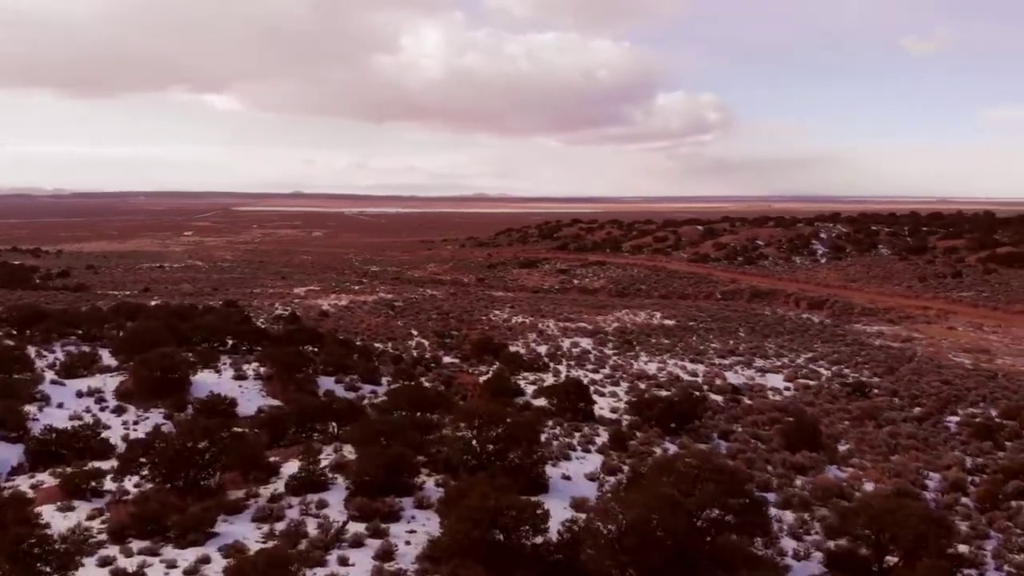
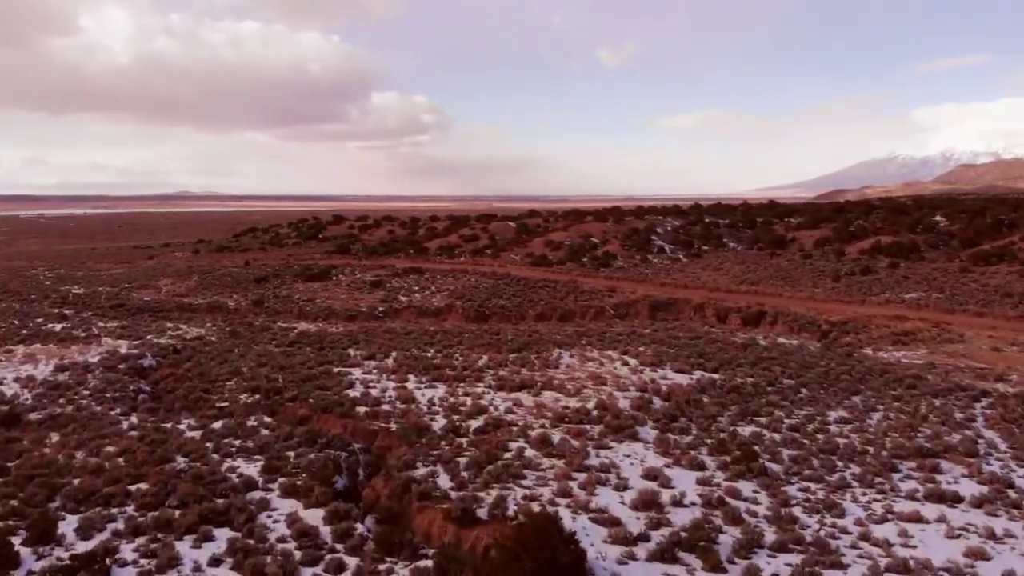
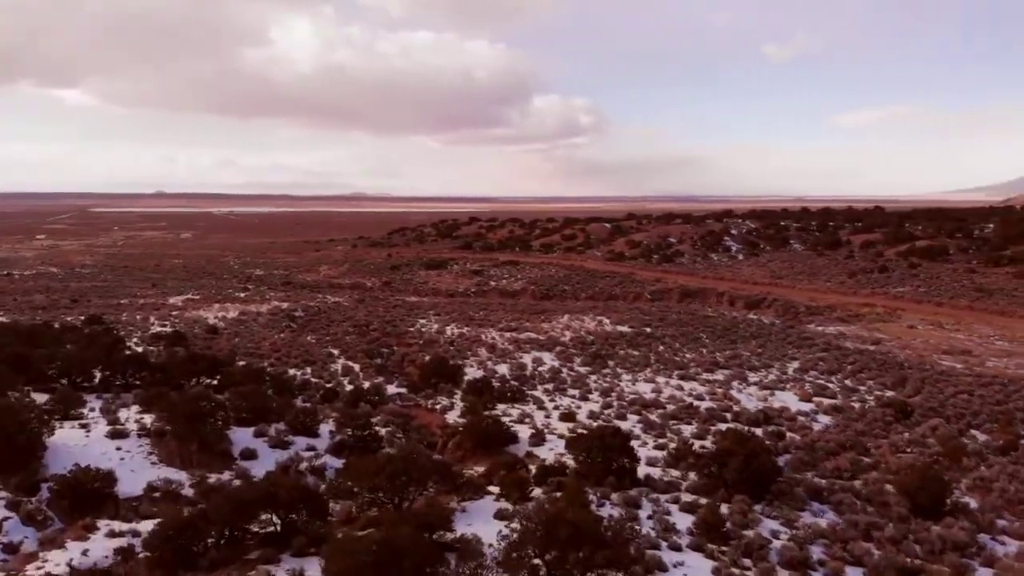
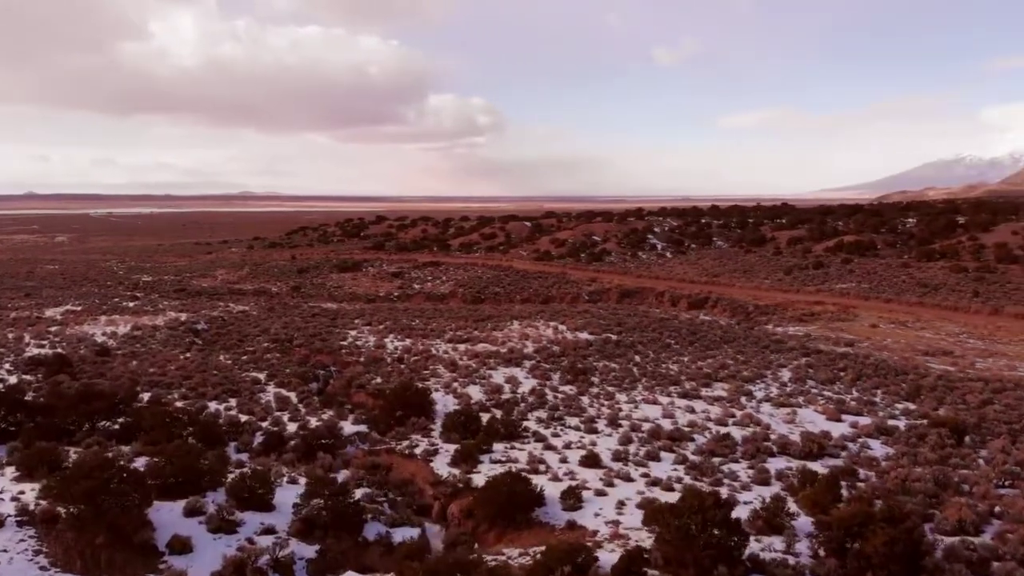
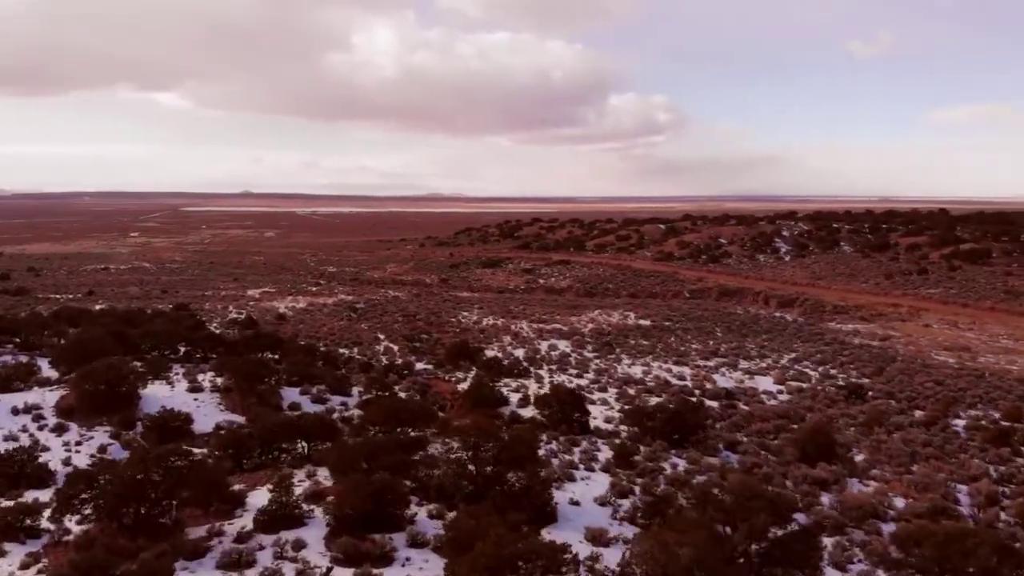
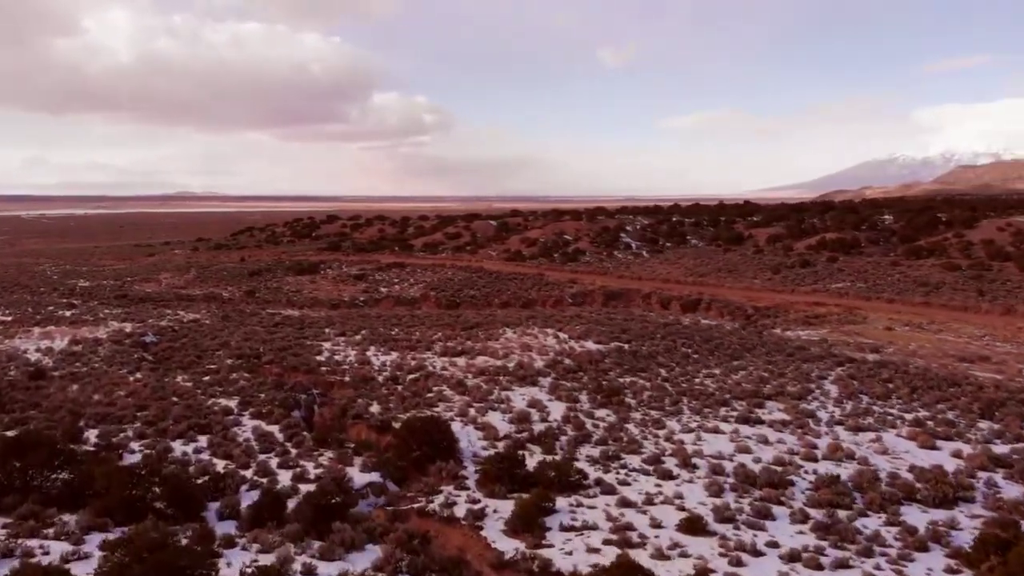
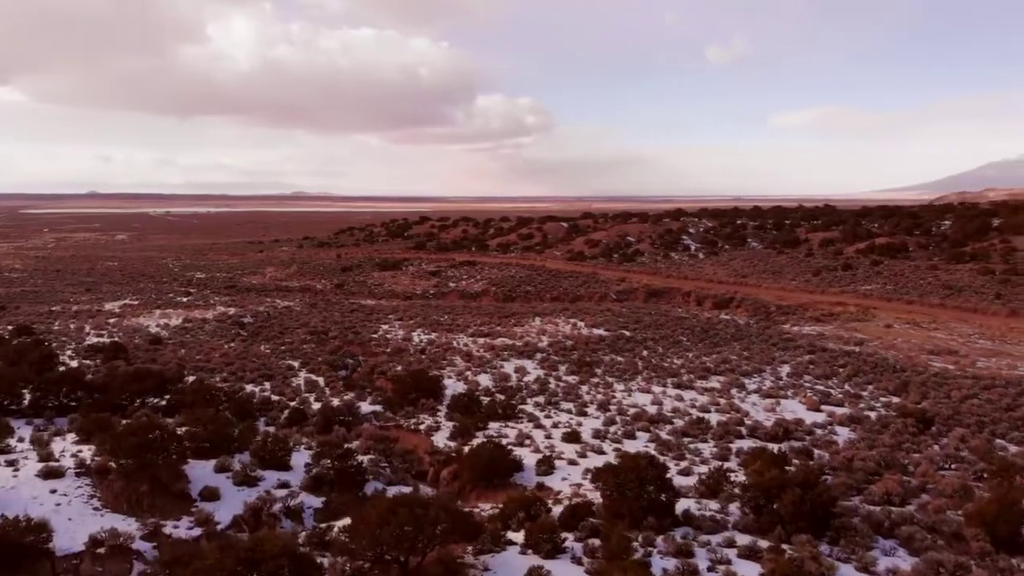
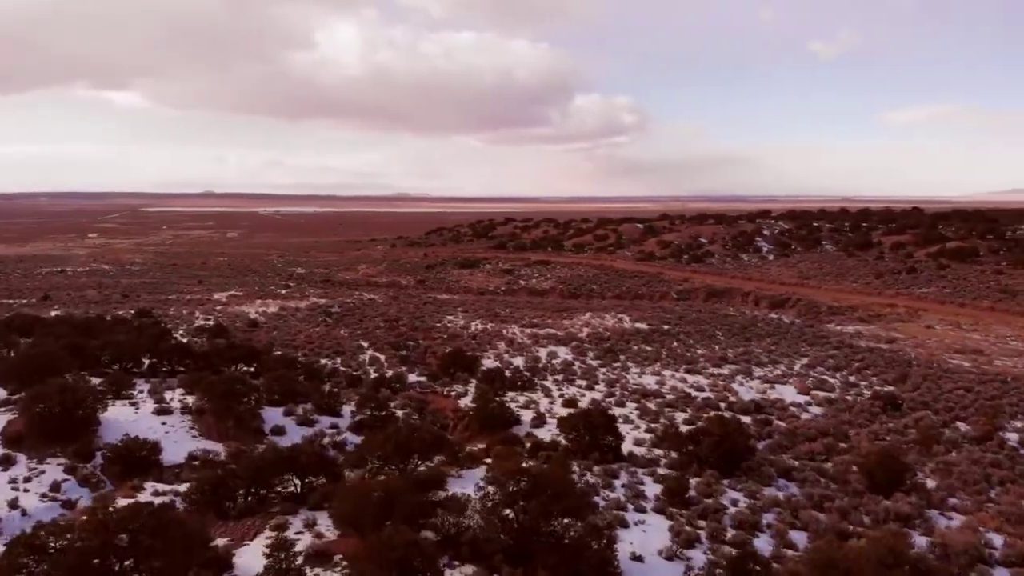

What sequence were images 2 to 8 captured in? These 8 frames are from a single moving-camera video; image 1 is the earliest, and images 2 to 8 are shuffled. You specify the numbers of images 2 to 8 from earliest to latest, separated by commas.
5, 8, 3, 7, 4, 6, 2
